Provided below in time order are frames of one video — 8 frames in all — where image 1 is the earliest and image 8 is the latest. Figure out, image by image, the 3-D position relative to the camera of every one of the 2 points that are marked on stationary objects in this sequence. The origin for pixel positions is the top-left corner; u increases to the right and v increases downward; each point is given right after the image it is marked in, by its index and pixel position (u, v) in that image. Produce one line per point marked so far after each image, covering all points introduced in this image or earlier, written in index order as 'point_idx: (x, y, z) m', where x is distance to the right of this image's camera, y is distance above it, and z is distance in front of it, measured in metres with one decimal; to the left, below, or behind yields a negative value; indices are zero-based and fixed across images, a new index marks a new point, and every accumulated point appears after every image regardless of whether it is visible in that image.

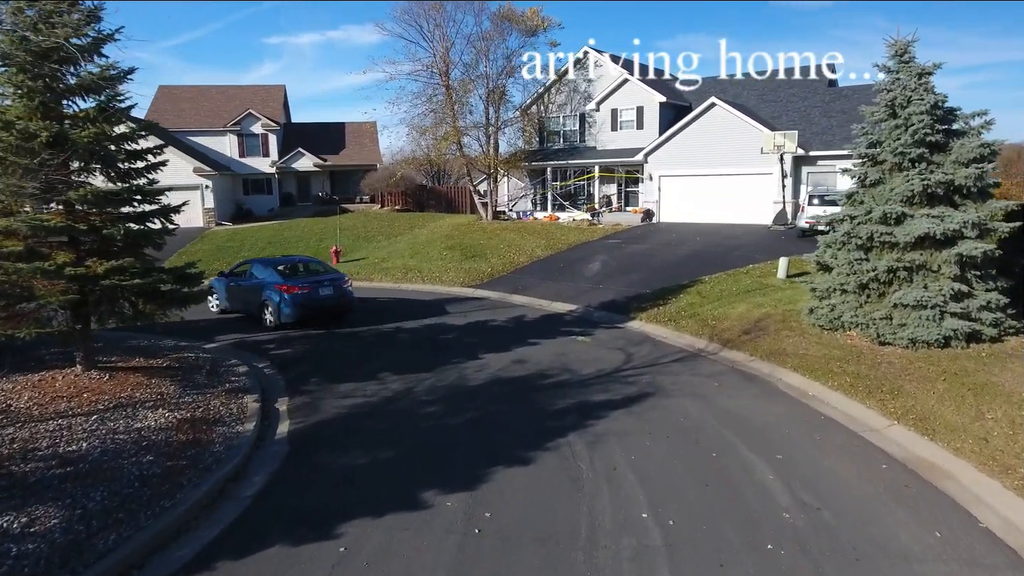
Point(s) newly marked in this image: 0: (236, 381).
0: (-3.7, -1.3, +8.7) m
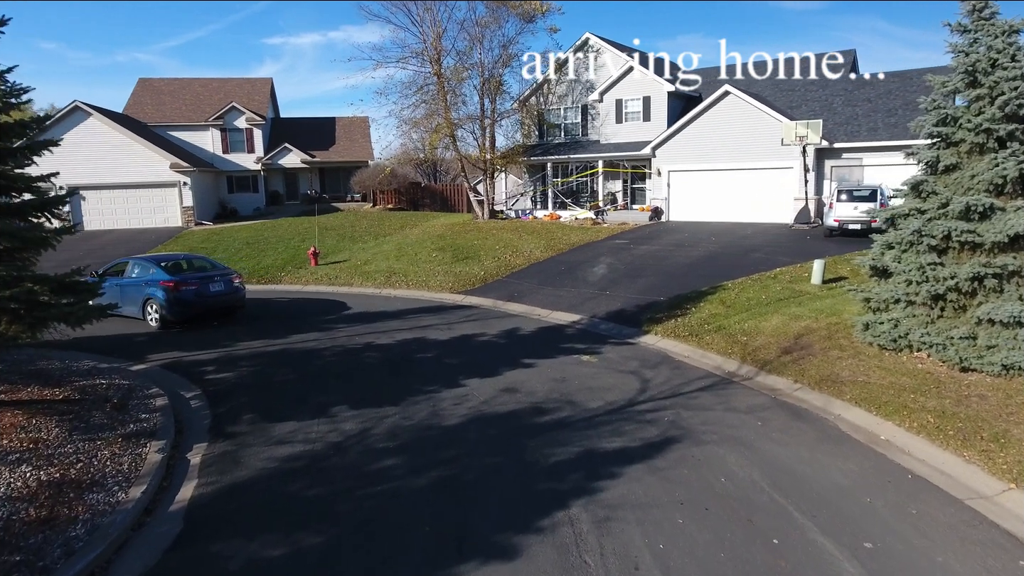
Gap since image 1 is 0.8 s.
0: (-3.9, -1.4, +6.8) m
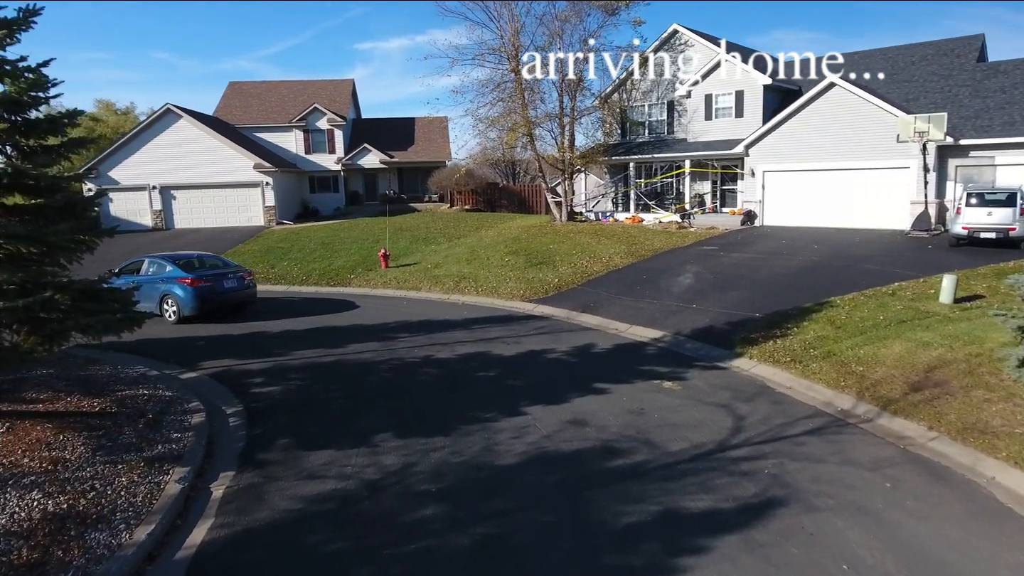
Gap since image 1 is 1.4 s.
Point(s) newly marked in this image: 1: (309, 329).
0: (-3.3, -1.5, +6.3) m
1: (-3.6, -0.7, +11.4) m
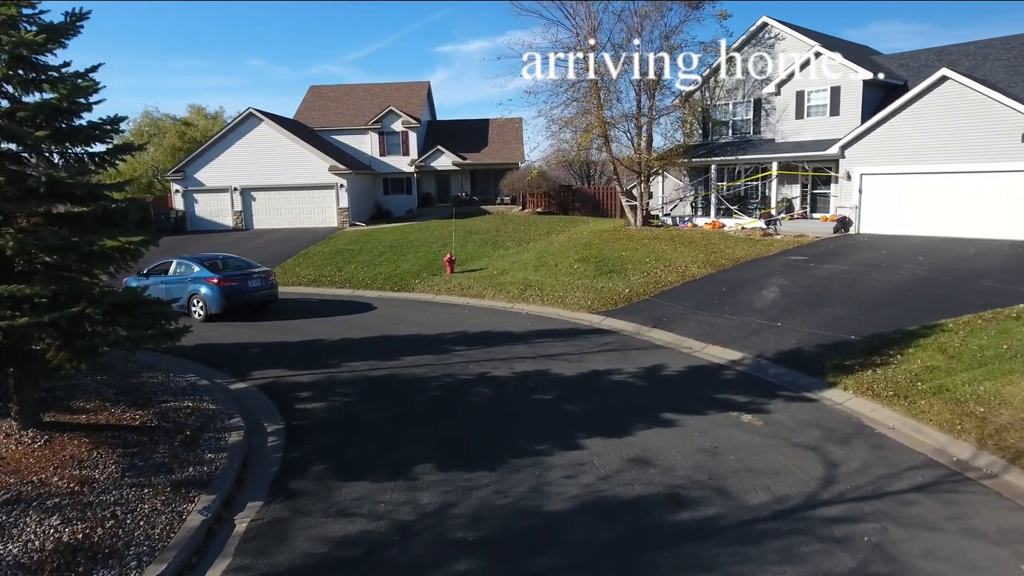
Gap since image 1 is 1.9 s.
0: (-2.8, -1.6, +6.0) m
1: (-2.5, -0.9, +11.0) m
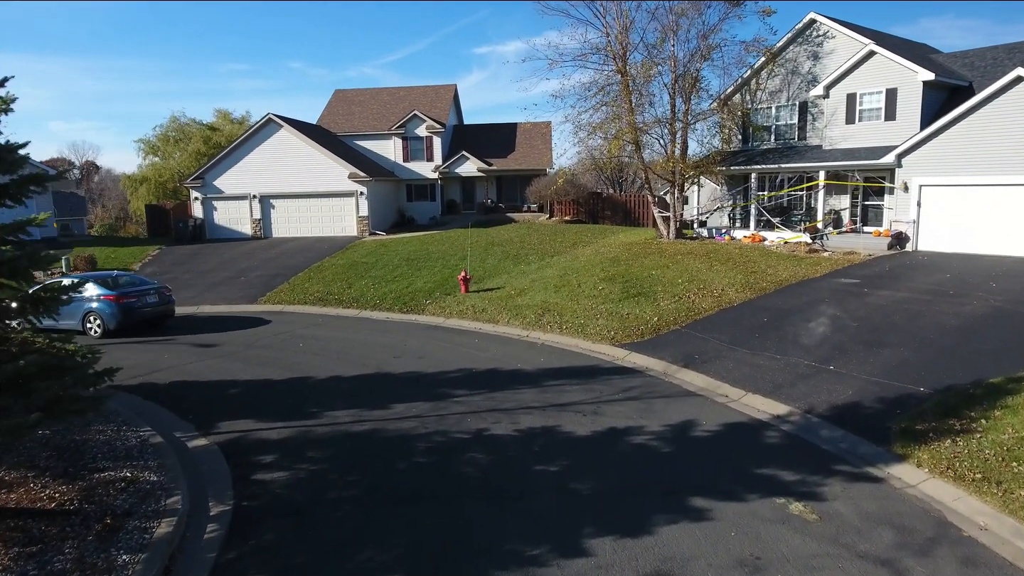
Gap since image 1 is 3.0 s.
0: (-2.9, -2.1, +4.8) m
1: (-2.4, -1.4, +9.9) m
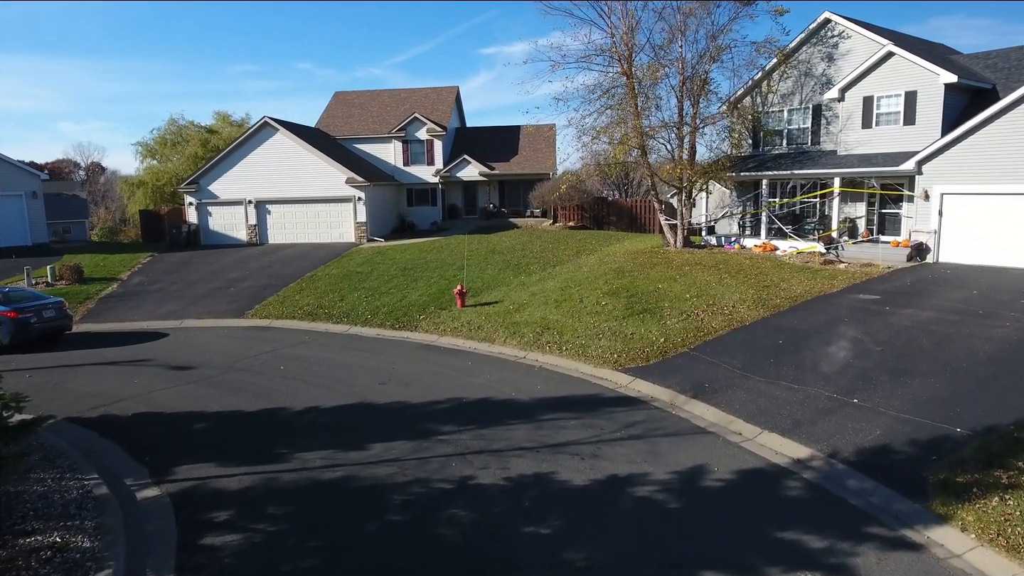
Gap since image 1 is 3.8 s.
0: (-3.1, -2.4, +4.0) m
1: (-2.5, -1.7, +9.1) m
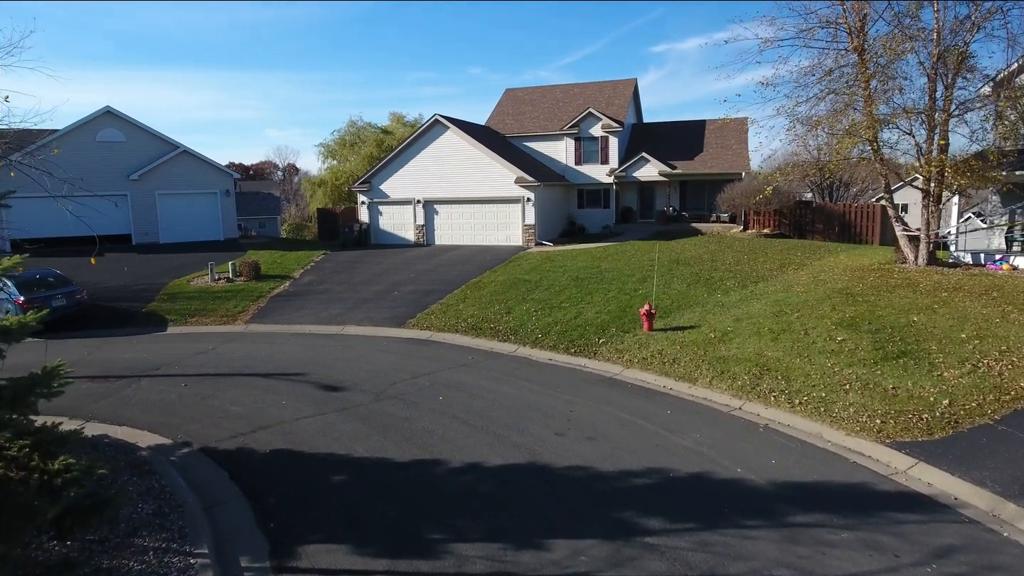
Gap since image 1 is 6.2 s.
0: (-1.9, -2.6, +2.3) m
1: (-0.1, -2.0, +7.0) m
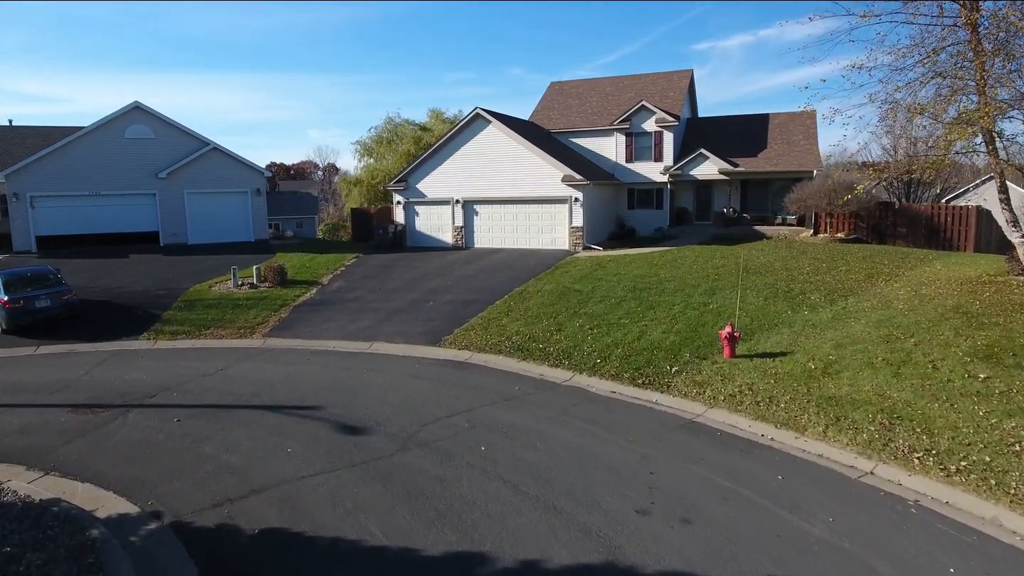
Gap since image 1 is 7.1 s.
0: (-1.6, -2.9, +0.4) m
1: (+0.5, -2.2, +5.1) m
